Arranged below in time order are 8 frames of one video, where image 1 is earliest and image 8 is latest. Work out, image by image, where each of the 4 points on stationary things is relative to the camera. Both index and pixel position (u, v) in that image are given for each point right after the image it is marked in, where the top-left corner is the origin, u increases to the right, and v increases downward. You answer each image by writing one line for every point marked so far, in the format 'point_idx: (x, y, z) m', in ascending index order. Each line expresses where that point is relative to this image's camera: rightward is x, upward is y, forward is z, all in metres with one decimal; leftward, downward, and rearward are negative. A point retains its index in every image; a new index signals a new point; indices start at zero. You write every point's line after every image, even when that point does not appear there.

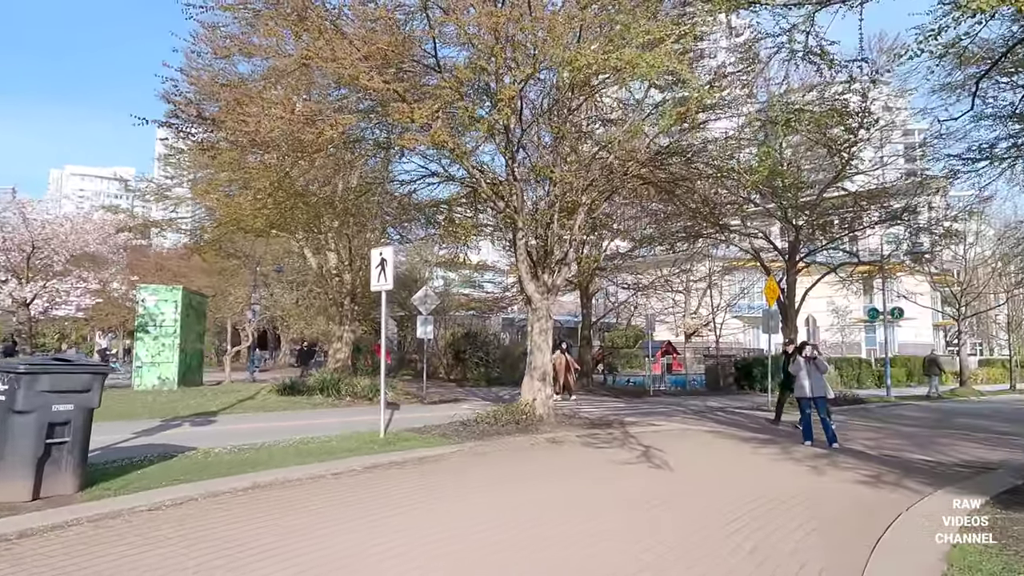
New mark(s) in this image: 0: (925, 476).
0: (+5.6, -2.5, +9.0) m
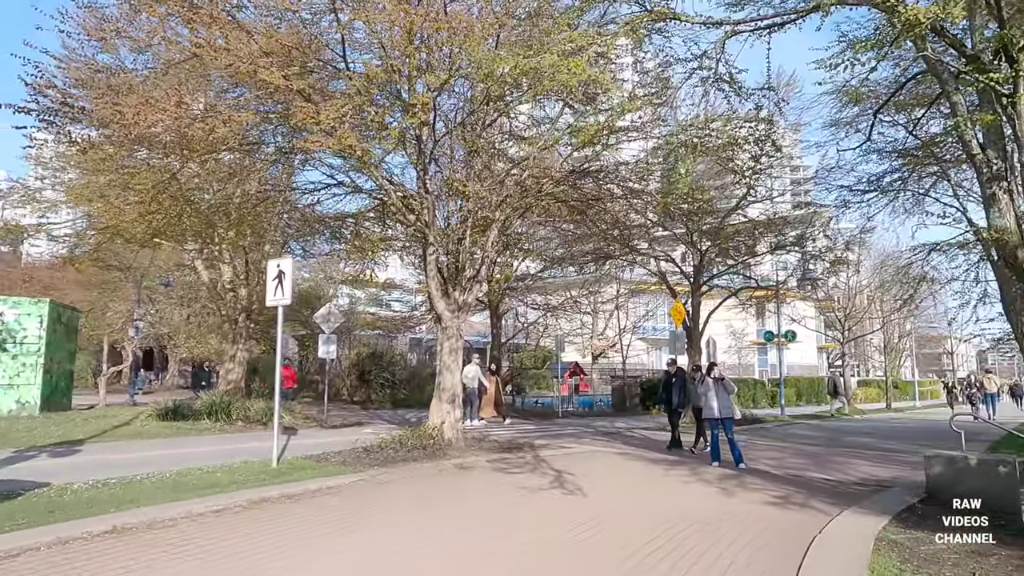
0: (+4.4, -2.9, +9.2) m
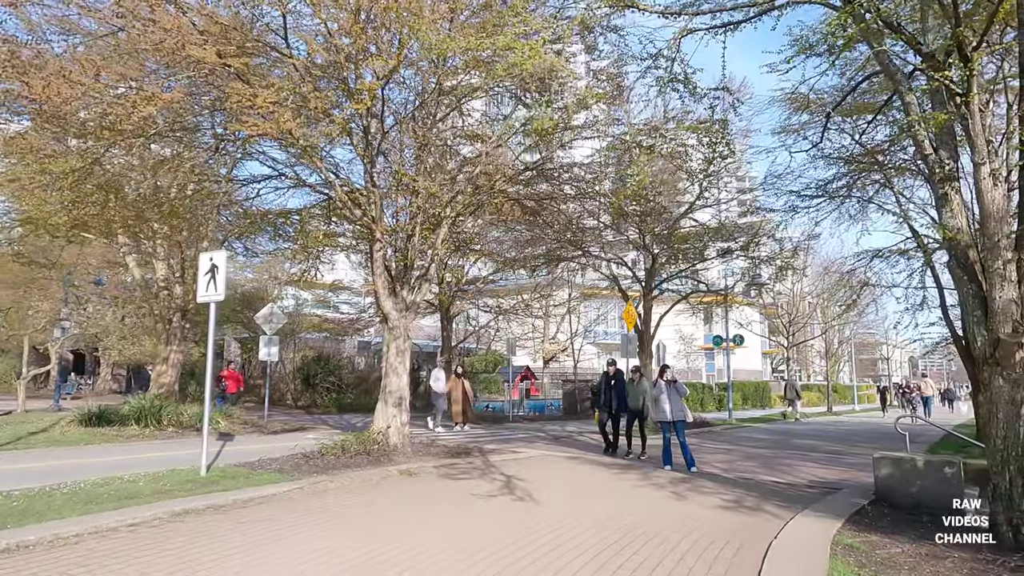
0: (+3.7, -2.9, +9.1) m
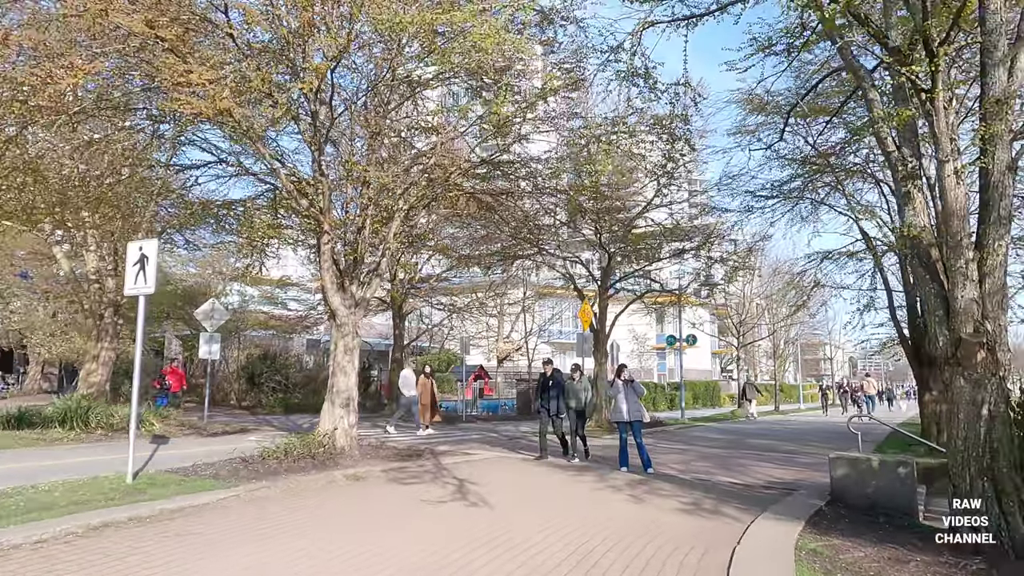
0: (+3.0, -2.8, +8.9) m
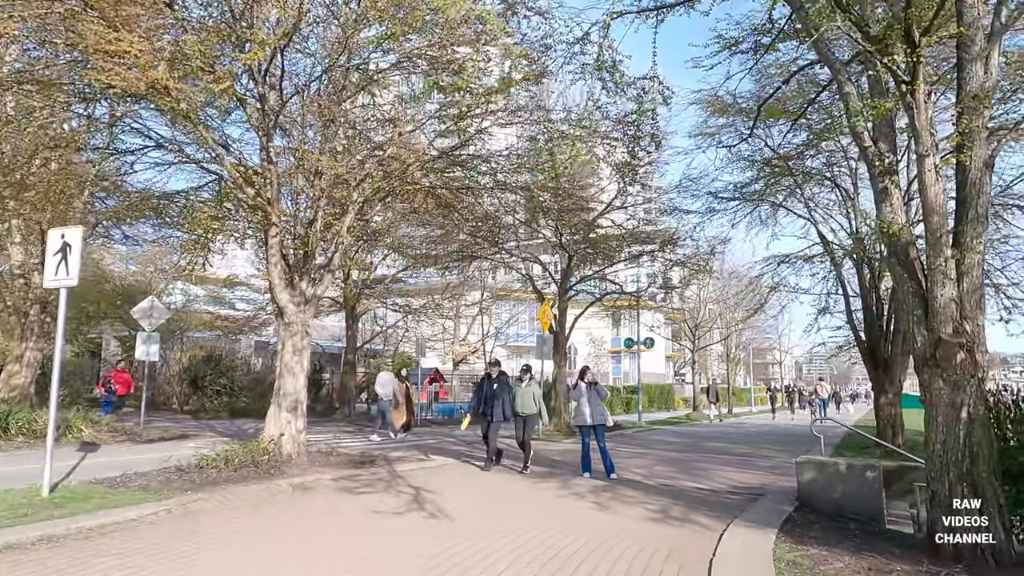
0: (+2.5, -2.8, +8.6) m
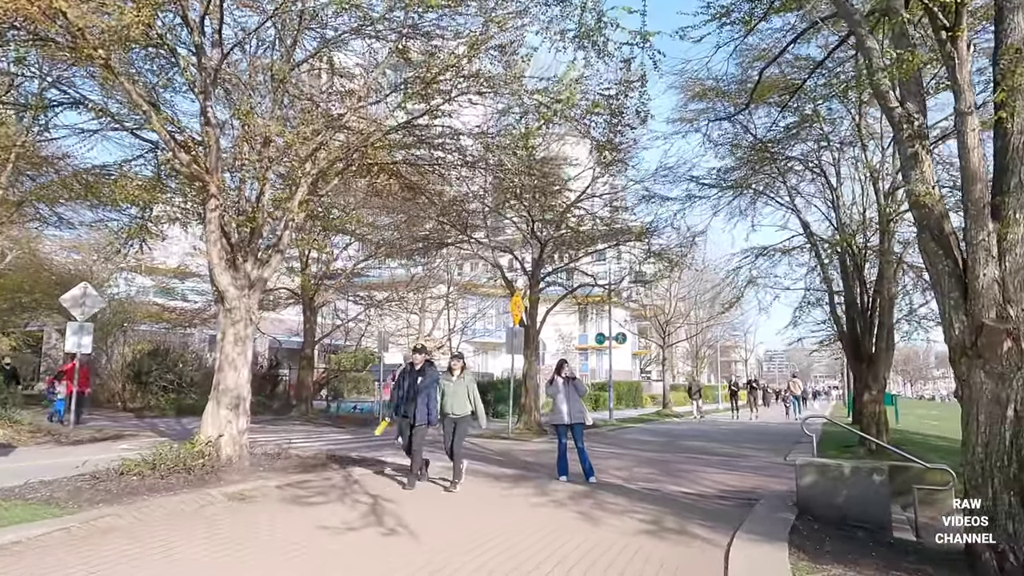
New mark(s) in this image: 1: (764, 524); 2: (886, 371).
0: (+2.2, -2.6, +7.7) m
1: (+2.8, -2.6, +7.3) m
2: (+8.5, -1.9, +15.2) m
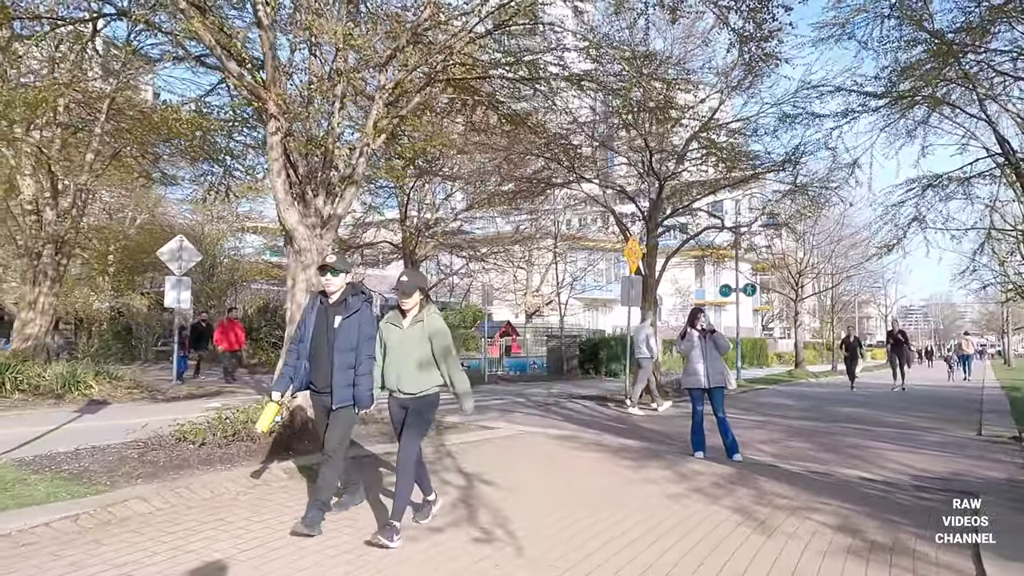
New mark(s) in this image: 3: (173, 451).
0: (+3.3, -1.9, +5.6) m
1: (+3.8, -1.9, +5.1) m
2: (+10.8, -0.6, +11.8) m
3: (-3.3, -1.6, +6.5) m
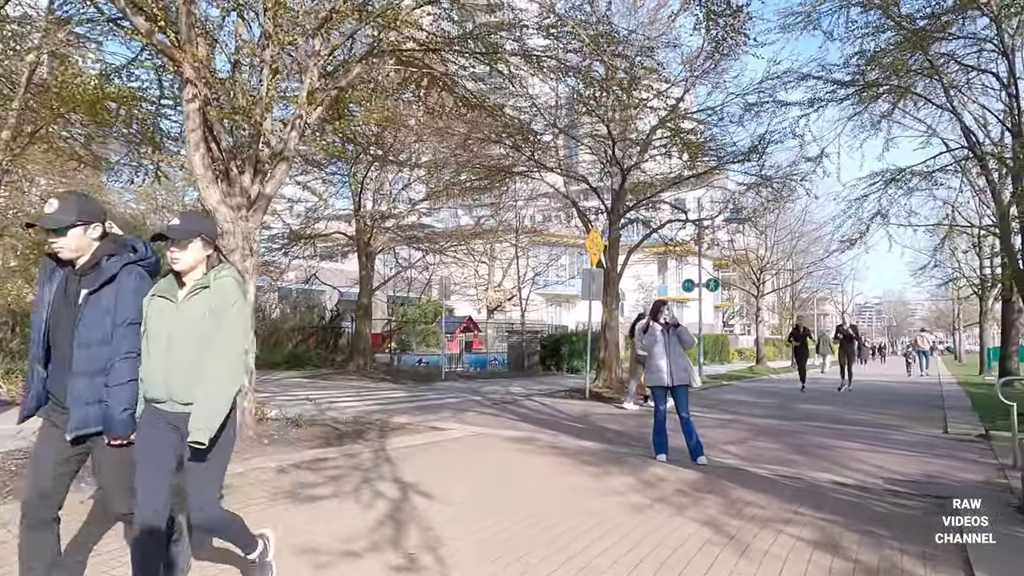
0: (+2.9, -1.8, +5.0) m
1: (+3.4, -1.8, +4.6) m
2: (+10.0, -0.5, +11.7) m
3: (-3.8, -1.5, +5.6) m
